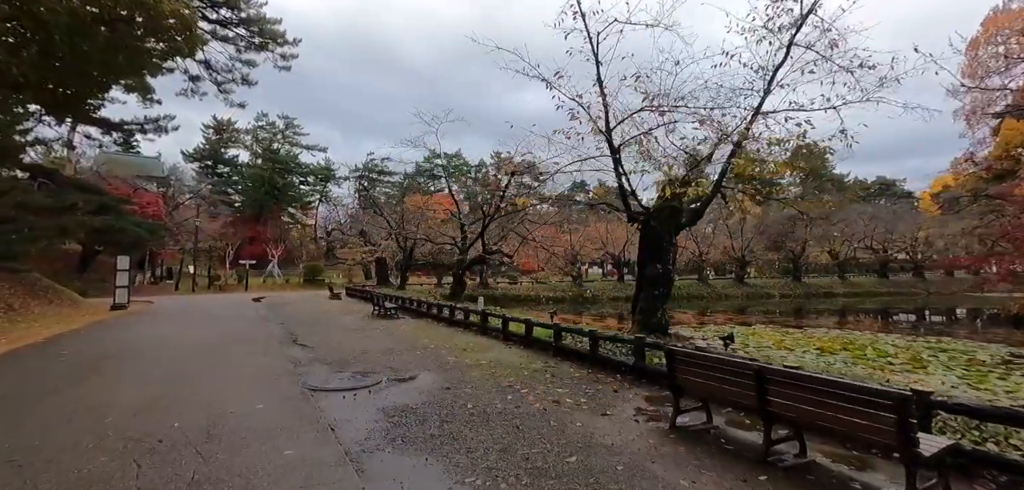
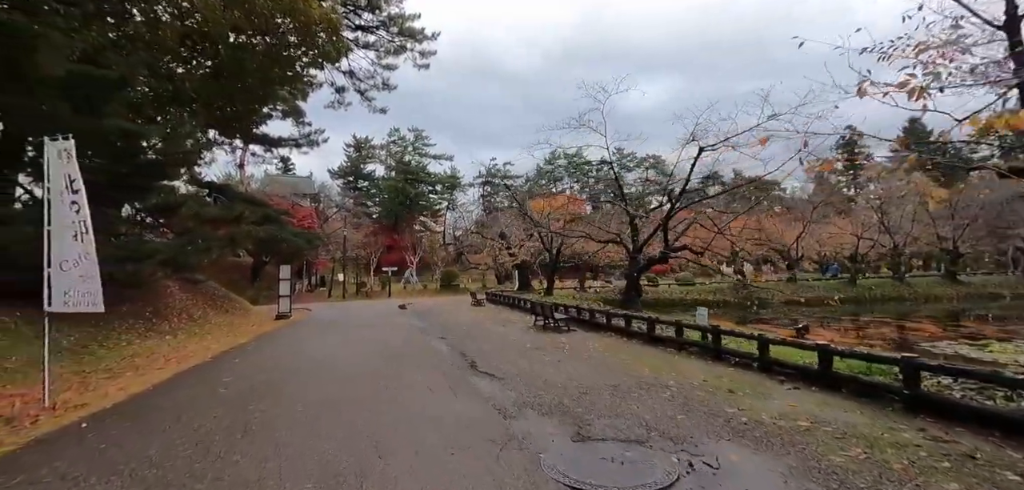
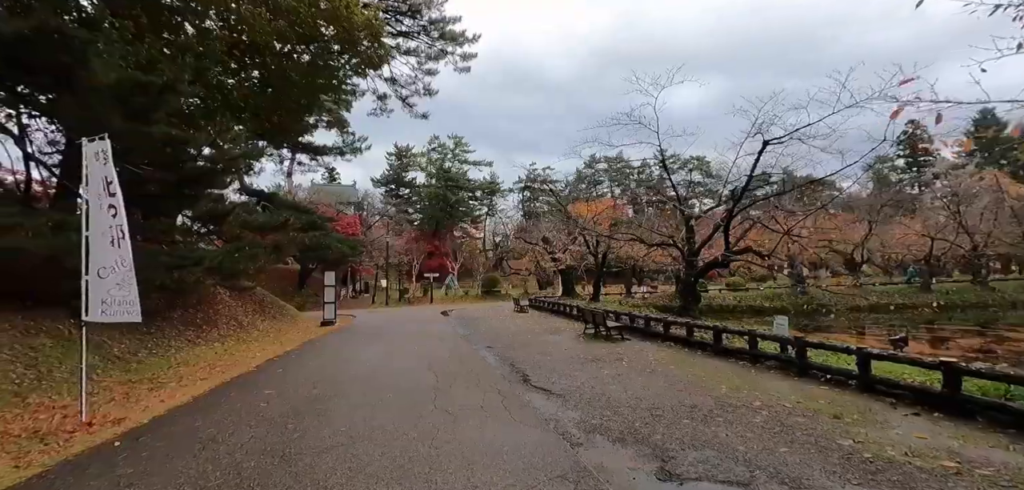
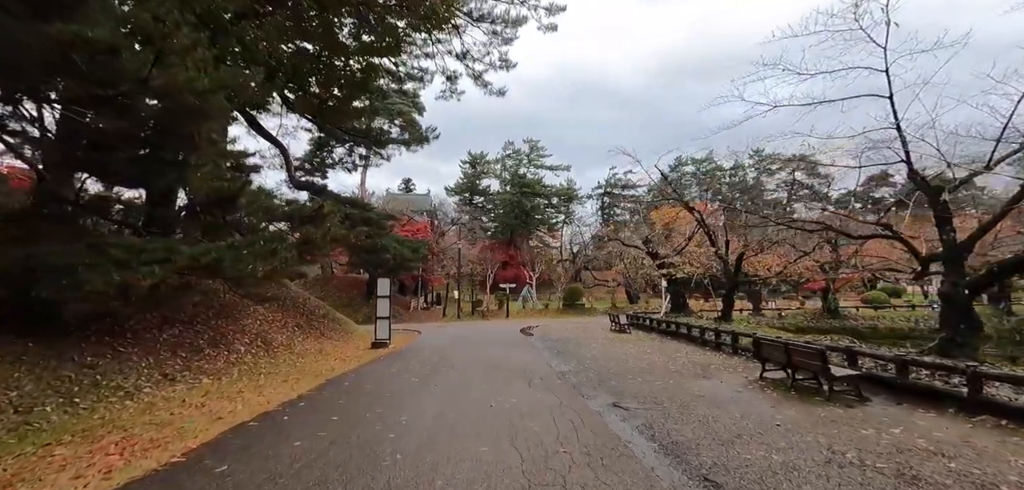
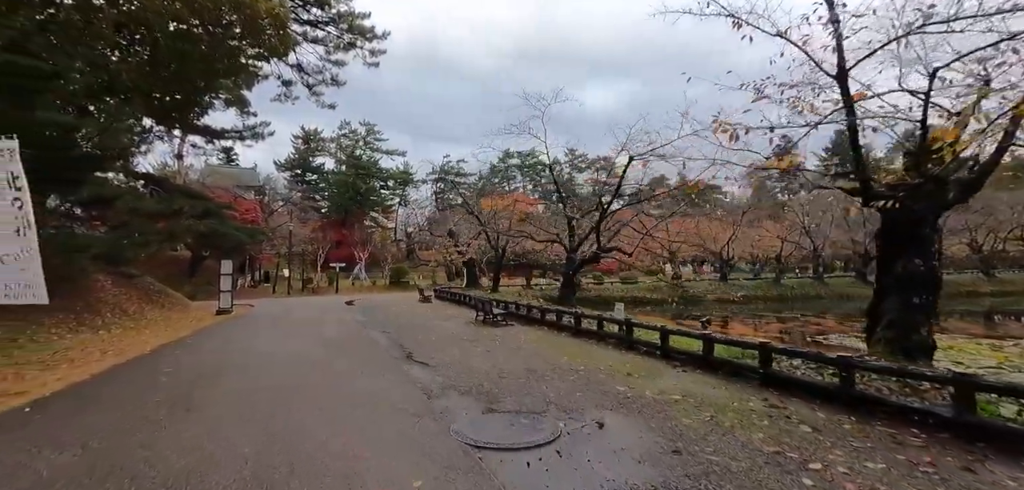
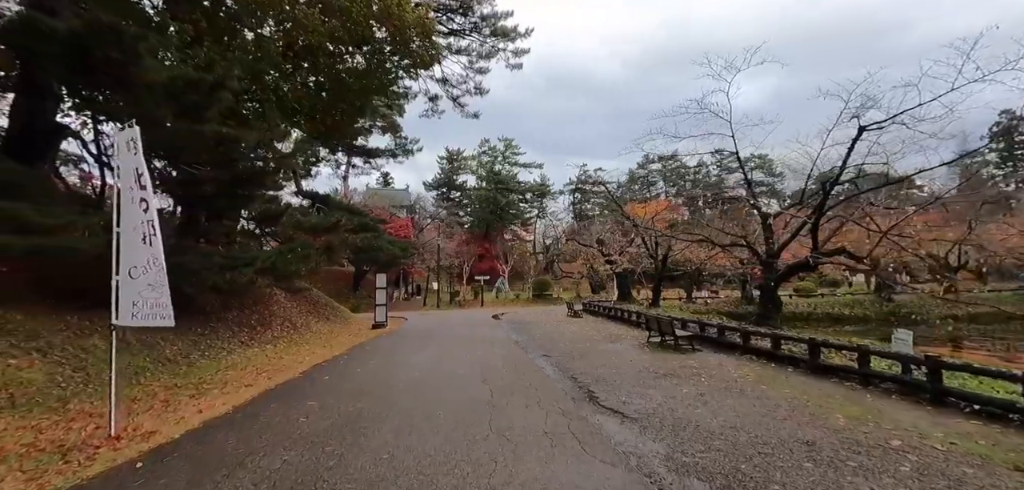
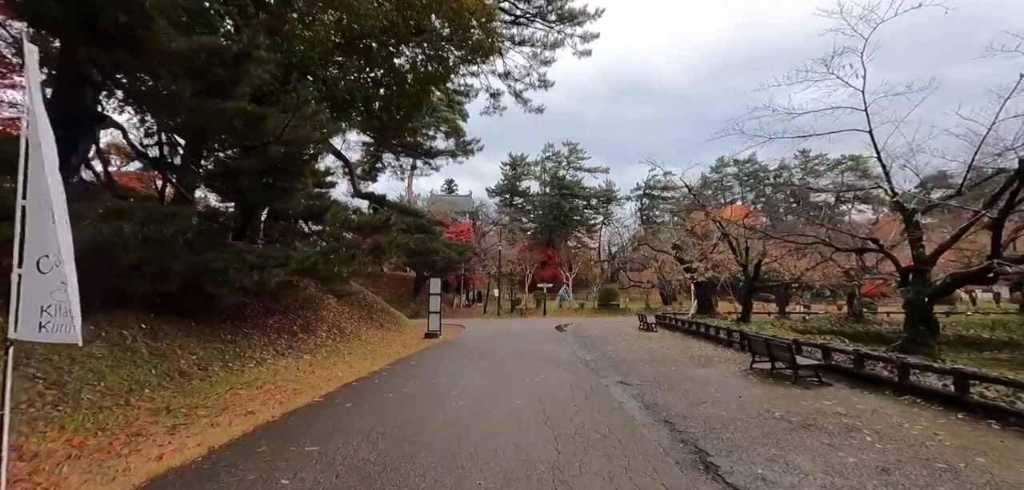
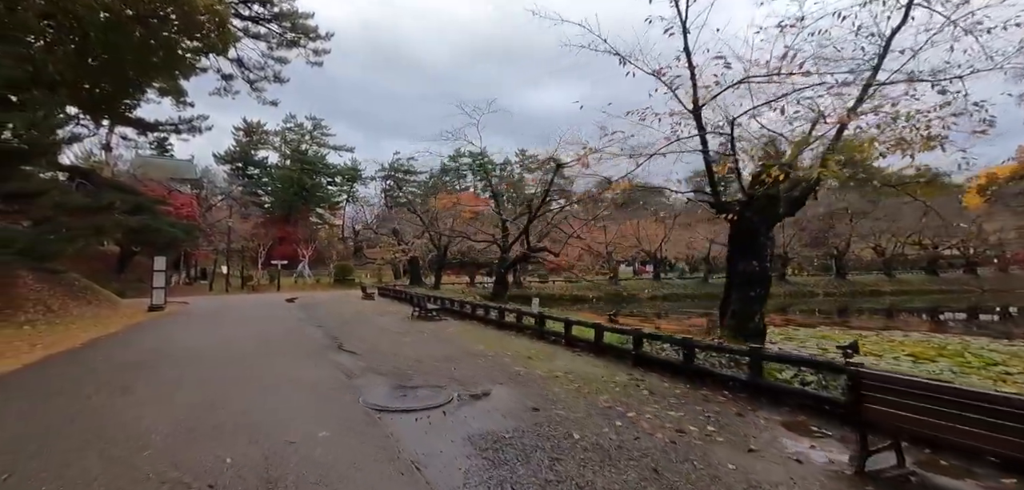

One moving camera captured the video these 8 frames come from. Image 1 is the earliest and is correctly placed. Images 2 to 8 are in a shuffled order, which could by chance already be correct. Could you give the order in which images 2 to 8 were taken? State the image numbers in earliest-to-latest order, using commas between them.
8, 5, 2, 3, 6, 7, 4
